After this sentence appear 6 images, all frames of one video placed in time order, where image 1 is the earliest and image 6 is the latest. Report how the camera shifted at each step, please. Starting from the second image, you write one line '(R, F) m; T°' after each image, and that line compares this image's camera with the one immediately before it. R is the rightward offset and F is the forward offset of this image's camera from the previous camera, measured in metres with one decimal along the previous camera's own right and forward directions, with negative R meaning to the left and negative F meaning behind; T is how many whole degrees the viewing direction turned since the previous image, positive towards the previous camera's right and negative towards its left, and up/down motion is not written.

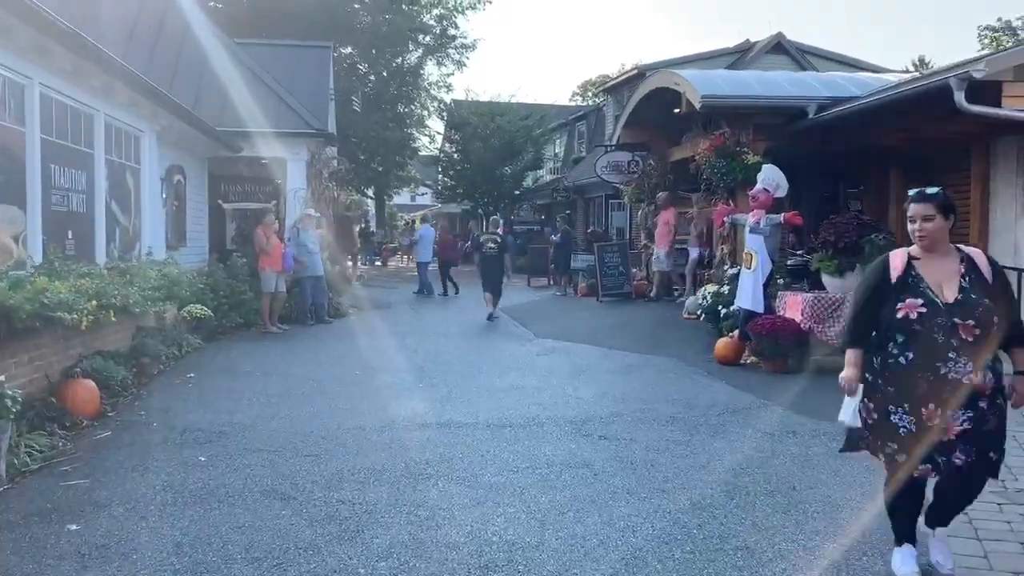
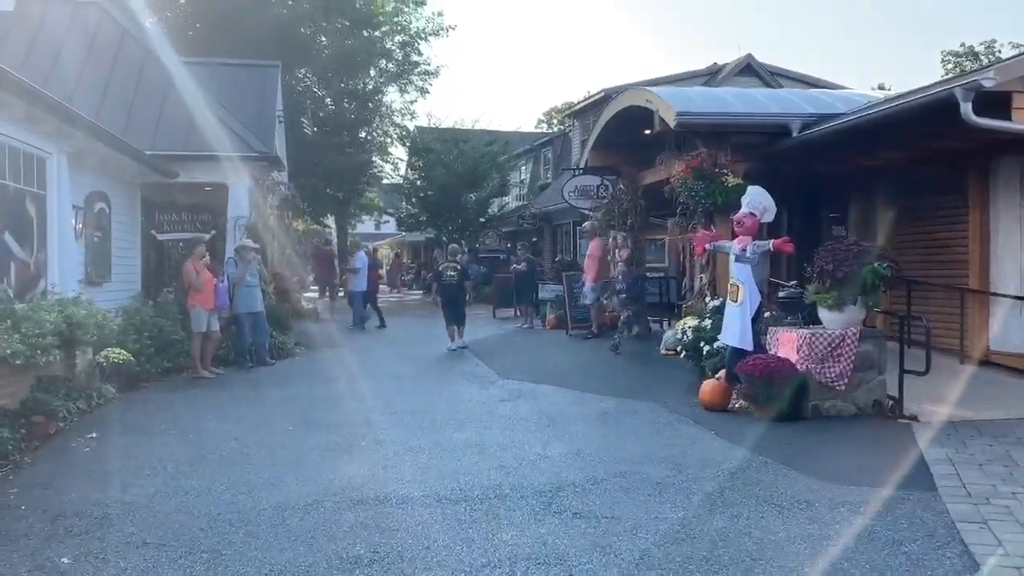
(+0.1, +1.3) m; +2°
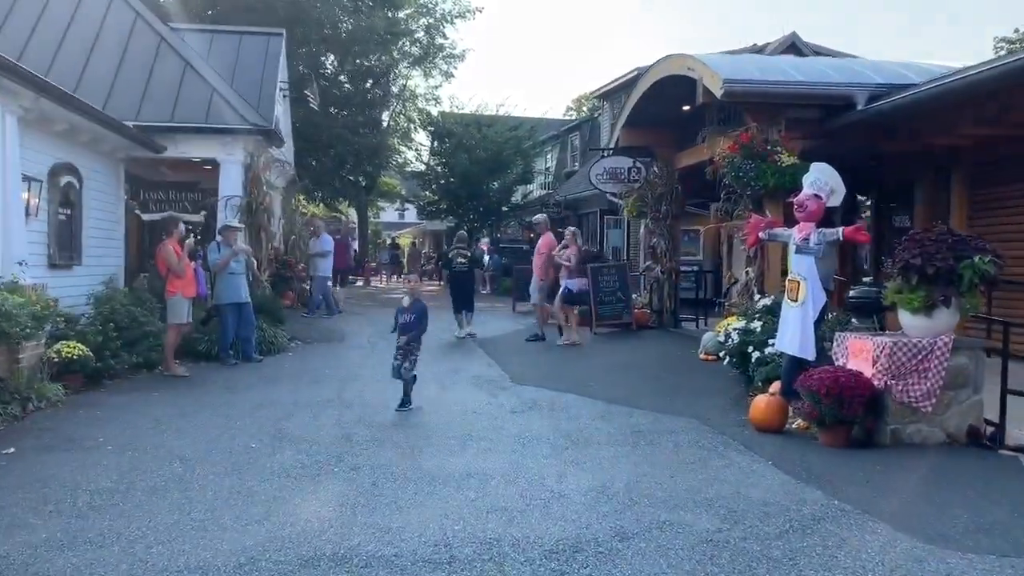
(+0.1, +1.6) m; -2°
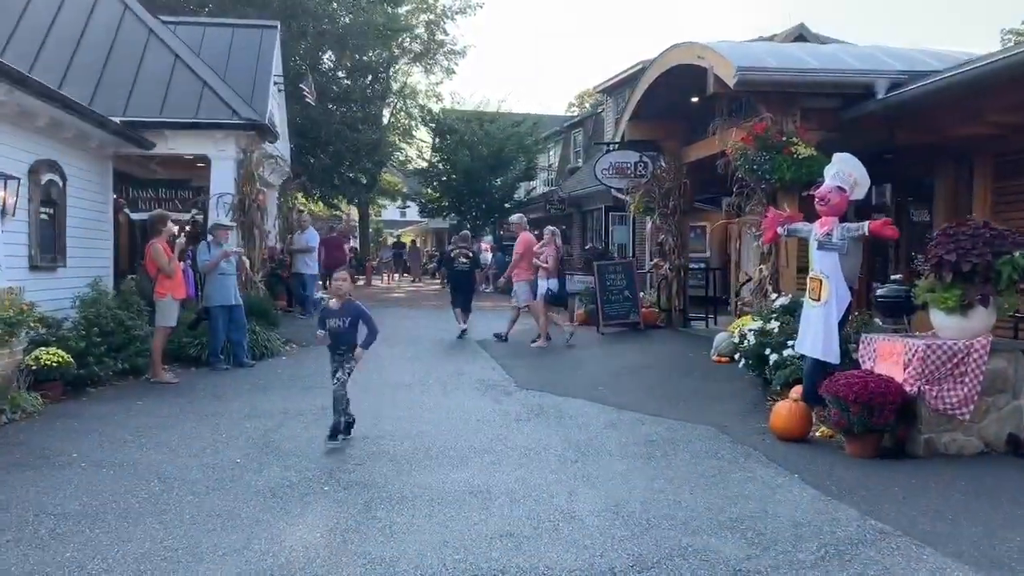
(0.0, +0.5) m; 0°
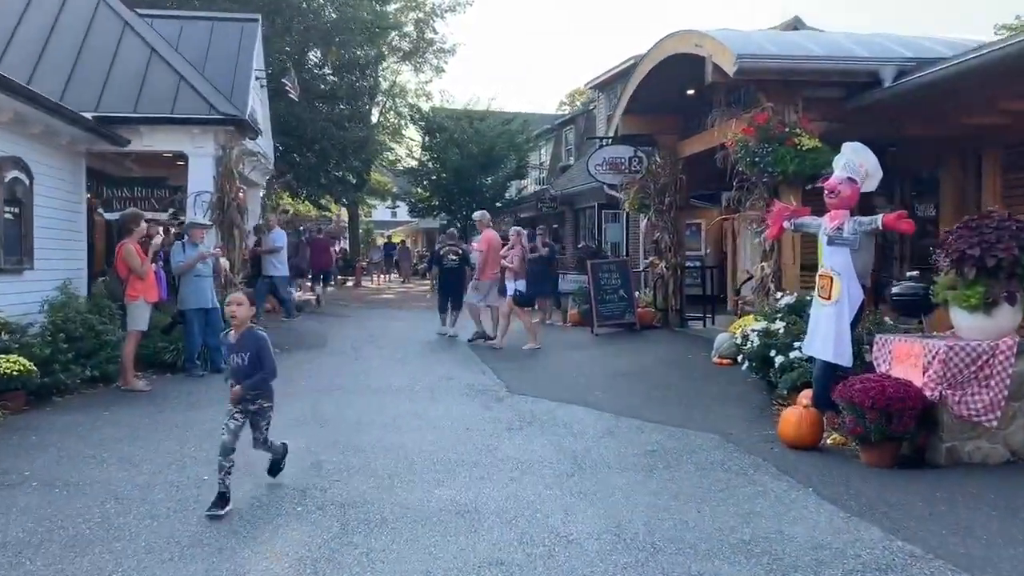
(0.0, +0.5) m; +1°
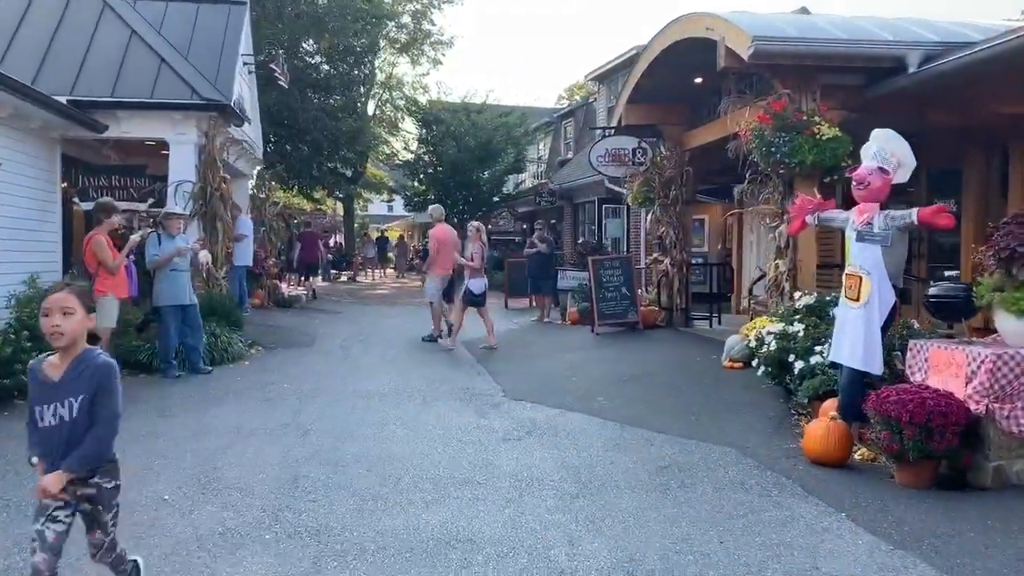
(0.0, +0.7) m; 0°
